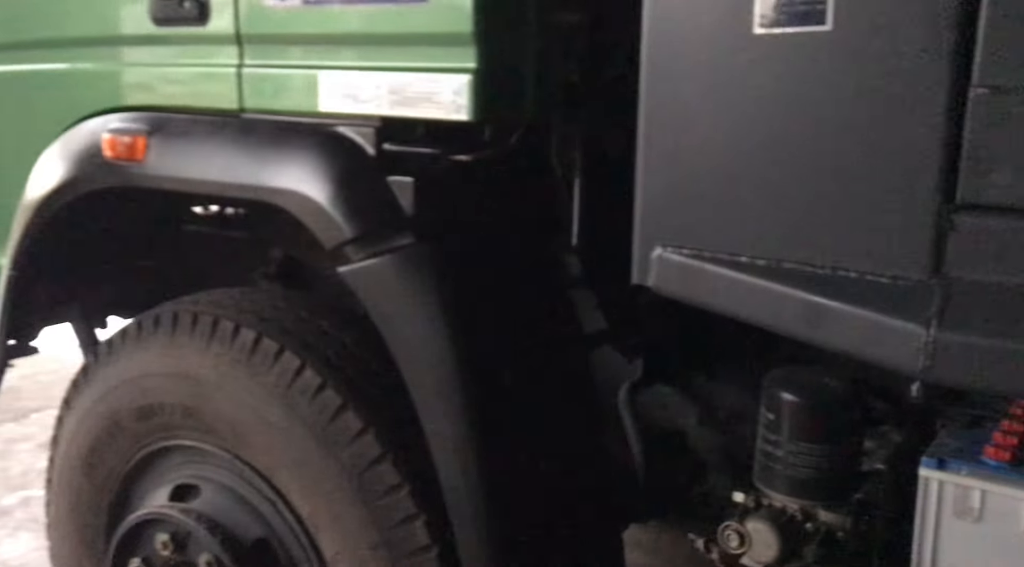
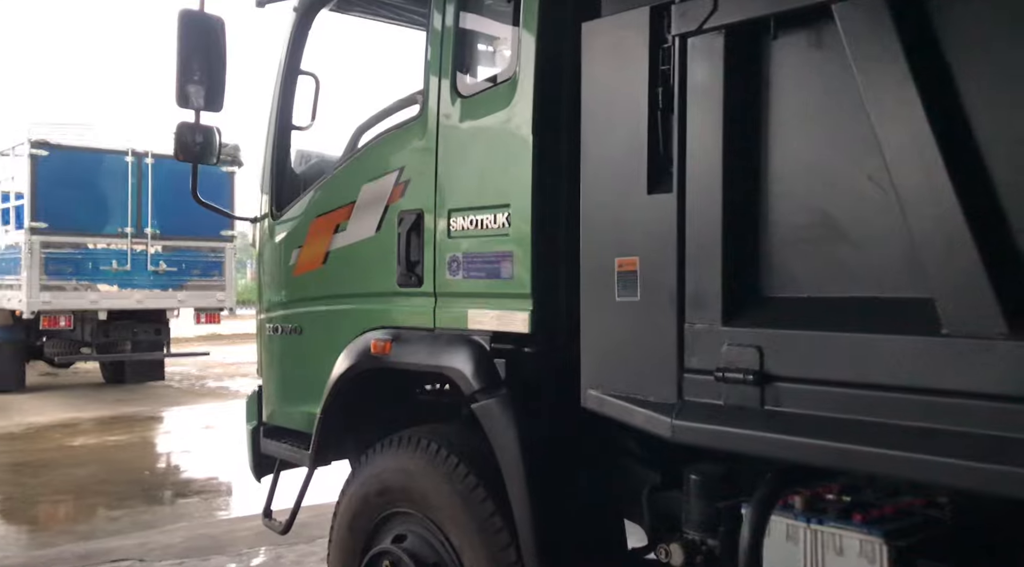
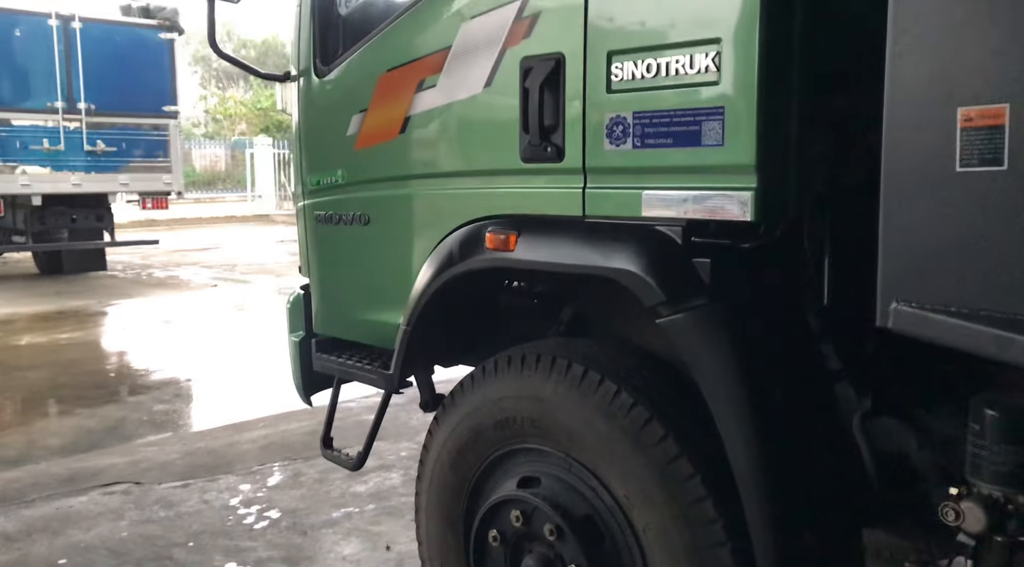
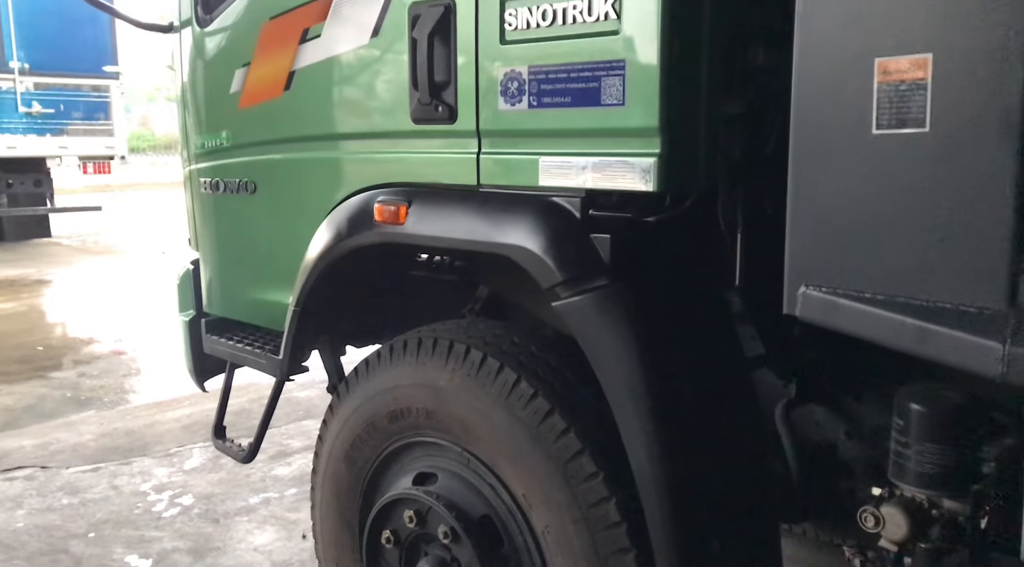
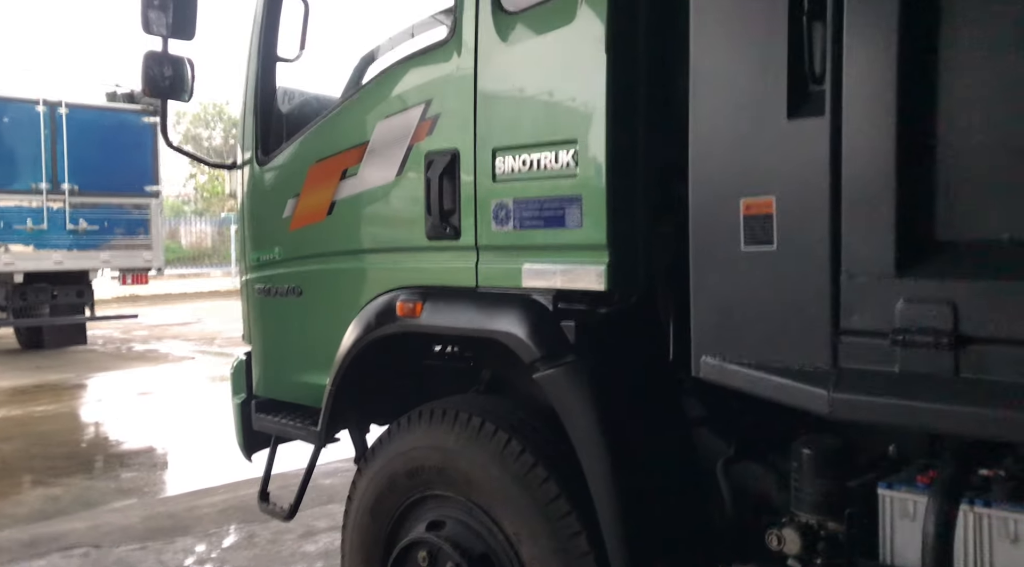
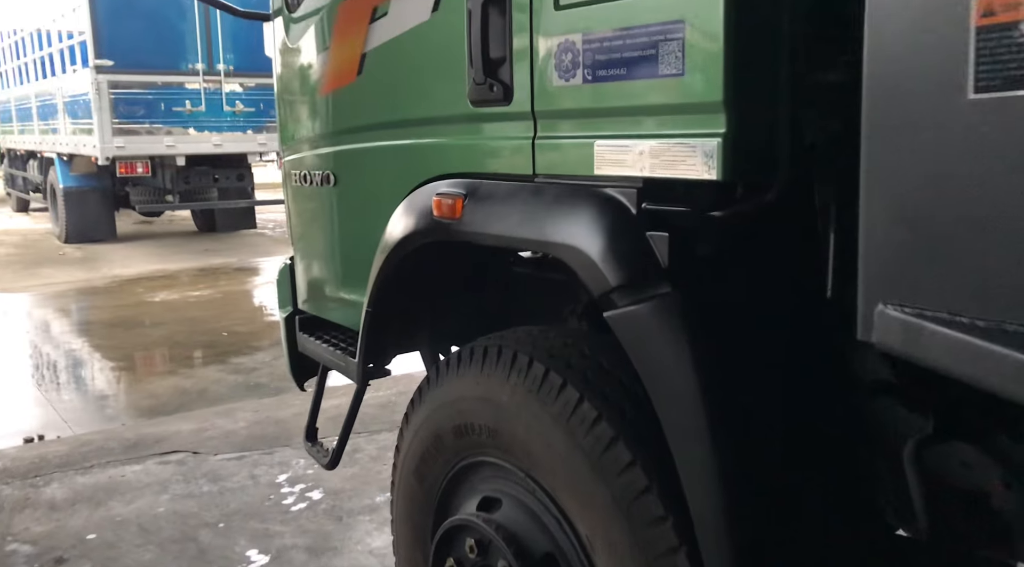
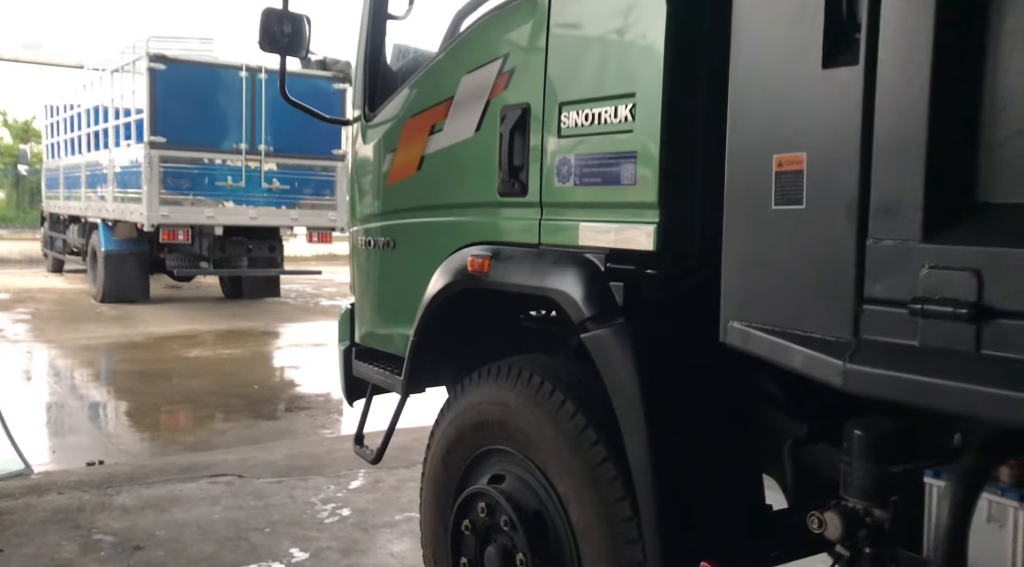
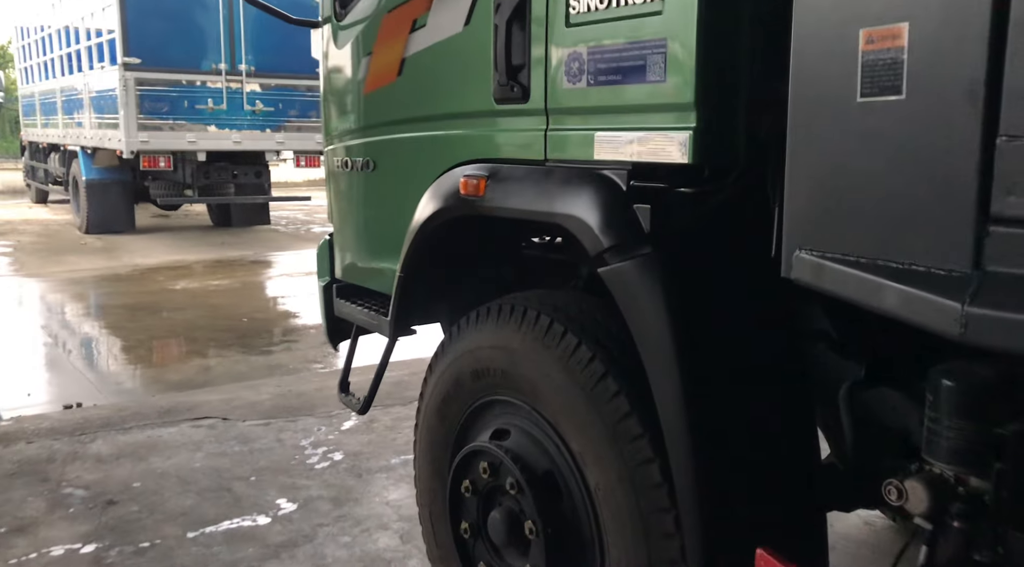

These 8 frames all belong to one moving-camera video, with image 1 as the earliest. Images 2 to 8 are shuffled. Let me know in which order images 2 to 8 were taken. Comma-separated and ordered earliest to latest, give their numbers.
4, 3, 5, 2, 7, 8, 6
